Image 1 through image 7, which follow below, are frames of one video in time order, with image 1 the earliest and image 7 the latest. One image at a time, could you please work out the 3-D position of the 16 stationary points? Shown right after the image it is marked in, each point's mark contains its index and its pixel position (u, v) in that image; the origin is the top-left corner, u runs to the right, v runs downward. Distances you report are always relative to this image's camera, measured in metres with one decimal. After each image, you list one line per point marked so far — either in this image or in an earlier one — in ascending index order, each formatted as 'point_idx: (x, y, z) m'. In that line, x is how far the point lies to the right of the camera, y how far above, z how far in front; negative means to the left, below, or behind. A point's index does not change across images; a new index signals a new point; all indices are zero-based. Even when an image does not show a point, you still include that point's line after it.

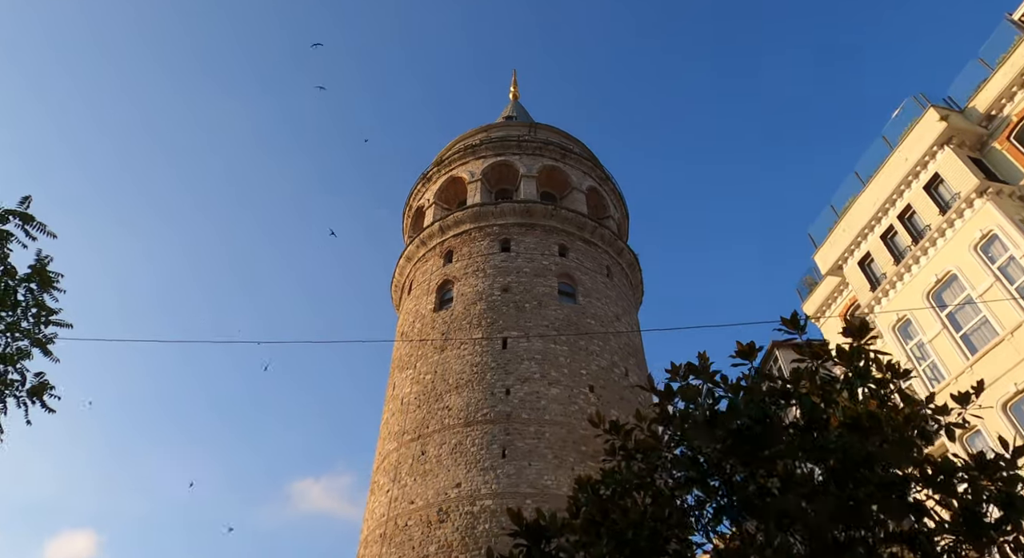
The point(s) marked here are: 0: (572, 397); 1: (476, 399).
0: (+1.7, -3.3, +18.1) m
1: (-1.0, -3.3, +17.8) m
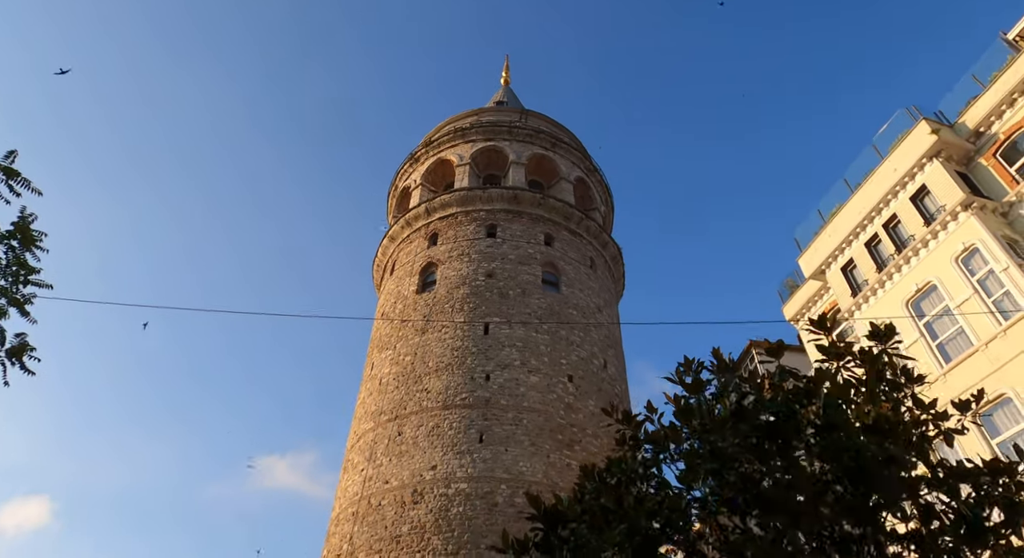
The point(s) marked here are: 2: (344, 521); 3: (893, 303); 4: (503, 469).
0: (+1.1, -3.0, +18.2) m
1: (-1.6, -2.9, +17.8) m
2: (-4.4, -6.3, +16.6) m
3: (+7.0, -0.4, +11.6) m
4: (-0.2, -4.7, +15.9) m
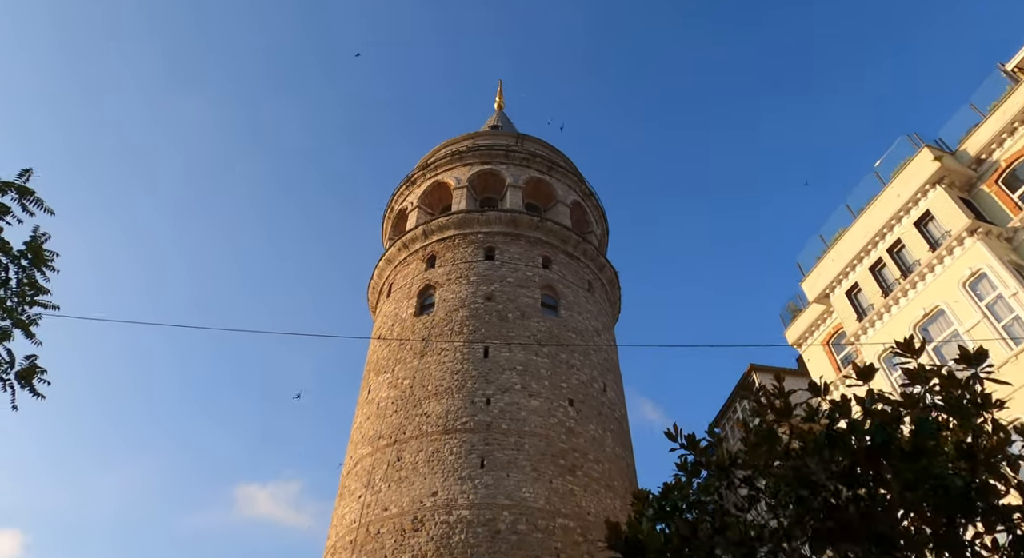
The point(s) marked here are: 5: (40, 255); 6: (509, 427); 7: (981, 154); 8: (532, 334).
0: (+1.1, -3.7, +18.0) m
1: (-1.5, -3.5, +17.6) m
2: (-4.3, -6.8, +16.2) m
3: (+7.1, -0.9, +11.7) m
4: (-0.2, -5.3, +15.6) m
5: (-5.5, +0.3, +7.4) m
6: (-0.1, -4.0, +17.1) m
7: (+8.7, +2.3, +11.8) m
8: (+0.7, -1.7, +20.0) m
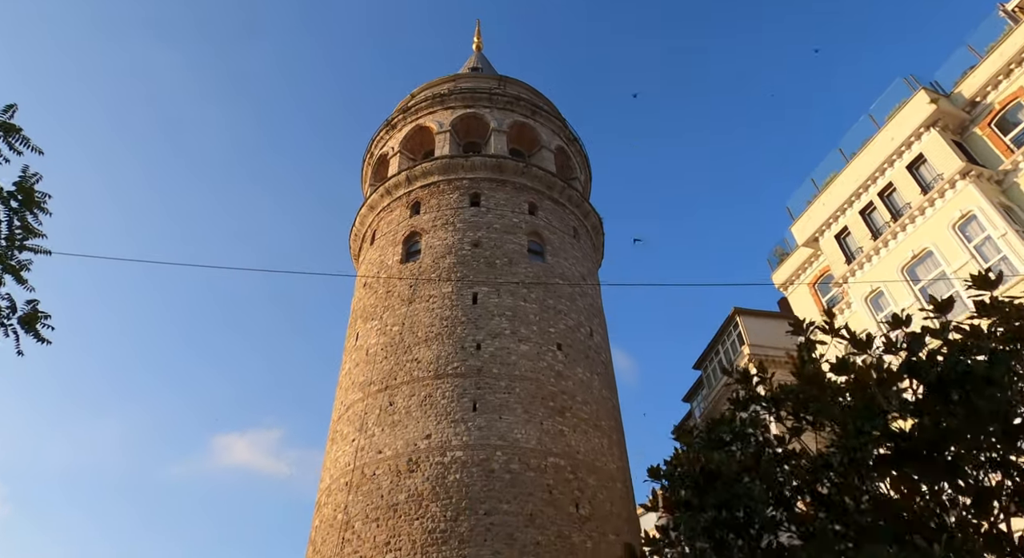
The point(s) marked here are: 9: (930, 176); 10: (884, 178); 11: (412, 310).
0: (+0.8, -2.1, +18.3) m
1: (-1.8, -2.0, +17.7) m
2: (-4.5, -5.5, +16.5) m
3: (+7.1, +0.2, +12.0) m
4: (-0.4, -3.9, +16.0) m
5: (-5.4, +0.9, +7.1) m
6: (-0.3, -2.5, +17.3) m
7: (+8.6, +3.4, +11.9) m
8: (+0.3, 0.0, +20.1) m
9: (+7.6, +1.9, +11.7) m
10: (+7.3, +2.0, +12.6) m
11: (-3.0, -0.9, +19.3) m
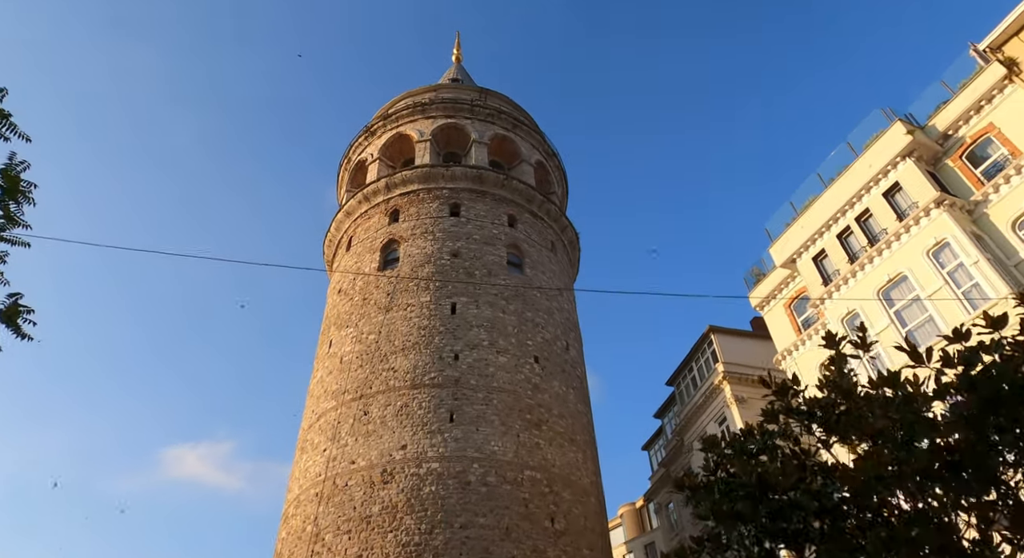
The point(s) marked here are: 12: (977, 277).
0: (+0.2, -2.5, +18.3) m
1: (-2.4, -2.3, +17.6) m
2: (-5.2, -5.6, +16.1) m
3: (+6.8, -0.2, +12.4) m
4: (-0.9, -4.2, +15.9) m
5: (-5.3, +1.0, +6.9) m
6: (-0.9, -2.8, +17.3) m
7: (+8.4, +2.9, +12.4) m
8: (-0.4, -0.4, +20.1) m
9: (+7.5, +1.4, +12.1) m
10: (+7.1, +1.5, +13.0) m
11: (-3.7, -1.2, +19.1) m
12: (+7.6, 0.0, +10.5) m
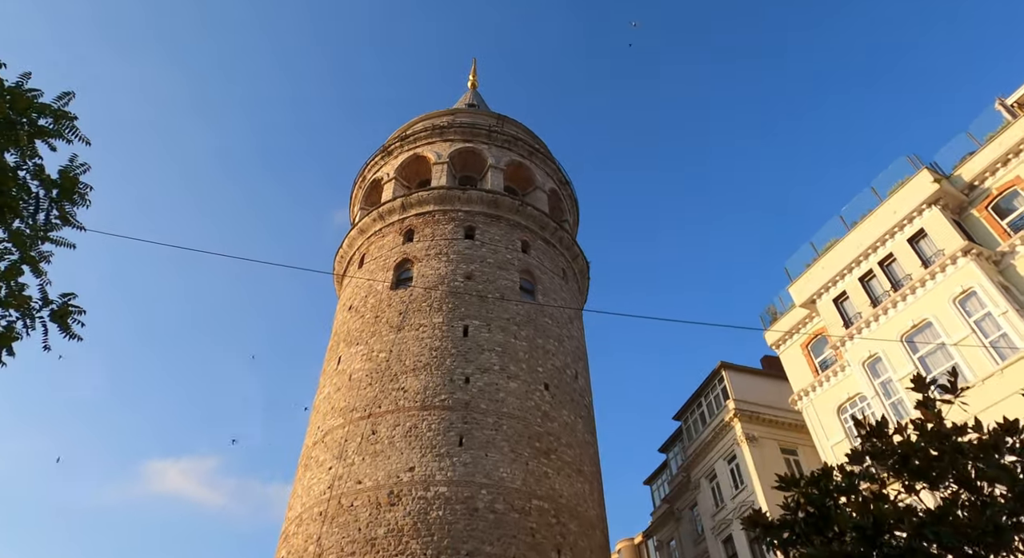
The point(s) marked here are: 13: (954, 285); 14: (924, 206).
0: (+0.5, -3.2, +18.2) m
1: (-2.1, -2.9, +17.5) m
2: (-5.0, -6.0, +15.9) m
3: (+7.3, -1.1, +12.4) m
4: (-0.7, -4.8, +15.7) m
5: (-4.8, +1.0, +6.9) m
6: (-0.7, -3.4, +17.1) m
7: (+9.0, +1.9, +12.5) m
8: (0.0, -1.2, +20.0) m
9: (+8.0, +0.5, +12.2) m
10: (+7.6, +0.6, +13.1) m
11: (-3.3, -1.7, +19.0) m
12: (+8.1, -0.8, +10.5) m
13: (+7.9, -0.1, +11.5) m
14: (+8.0, +1.4, +12.5) m
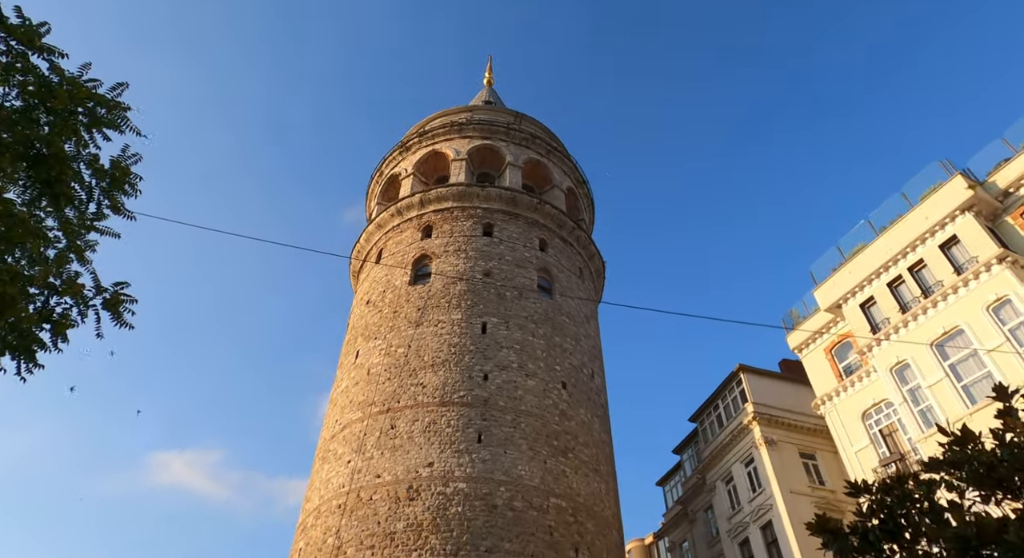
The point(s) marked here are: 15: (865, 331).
0: (+1.0, -3.2, +18.2) m
1: (-1.6, -2.8, +17.5) m
2: (-4.6, -5.8, +15.9) m
3: (+7.8, -1.2, +12.3) m
4: (-0.2, -4.7, +15.7) m
5: (-4.2, +1.1, +6.9) m
6: (-0.2, -3.4, +17.1) m
7: (+9.6, +1.8, +12.4) m
8: (+0.5, -1.1, +20.0) m
9: (+8.5, +0.4, +12.2) m
10: (+8.2, +0.5, +13.0) m
11: (-2.8, -1.6, +19.0) m
12: (+8.6, -0.9, +10.5) m
13: (+8.4, -0.3, +11.4) m
14: (+8.6, +1.3, +12.4) m
15: (+7.5, -1.1, +13.6) m
